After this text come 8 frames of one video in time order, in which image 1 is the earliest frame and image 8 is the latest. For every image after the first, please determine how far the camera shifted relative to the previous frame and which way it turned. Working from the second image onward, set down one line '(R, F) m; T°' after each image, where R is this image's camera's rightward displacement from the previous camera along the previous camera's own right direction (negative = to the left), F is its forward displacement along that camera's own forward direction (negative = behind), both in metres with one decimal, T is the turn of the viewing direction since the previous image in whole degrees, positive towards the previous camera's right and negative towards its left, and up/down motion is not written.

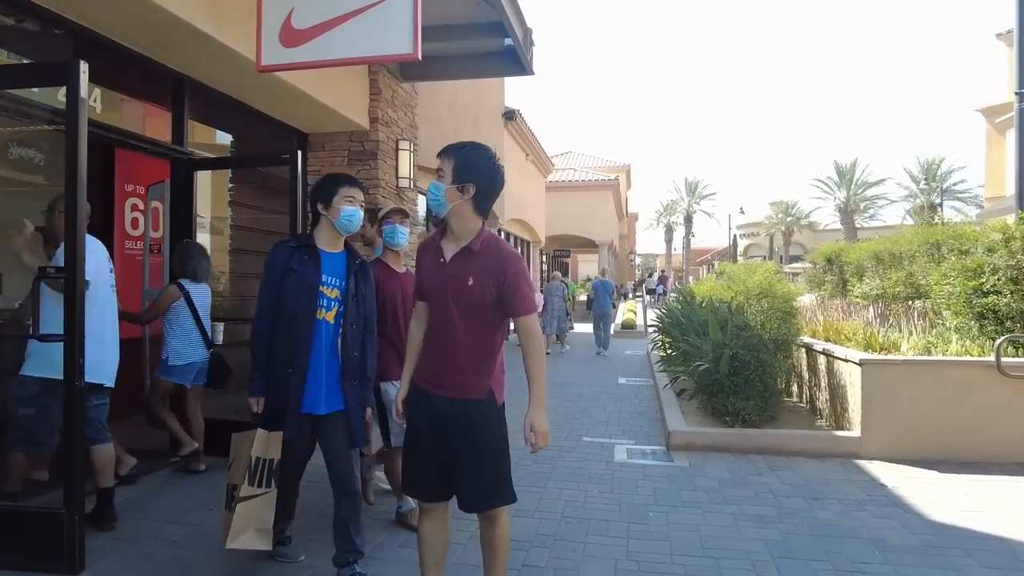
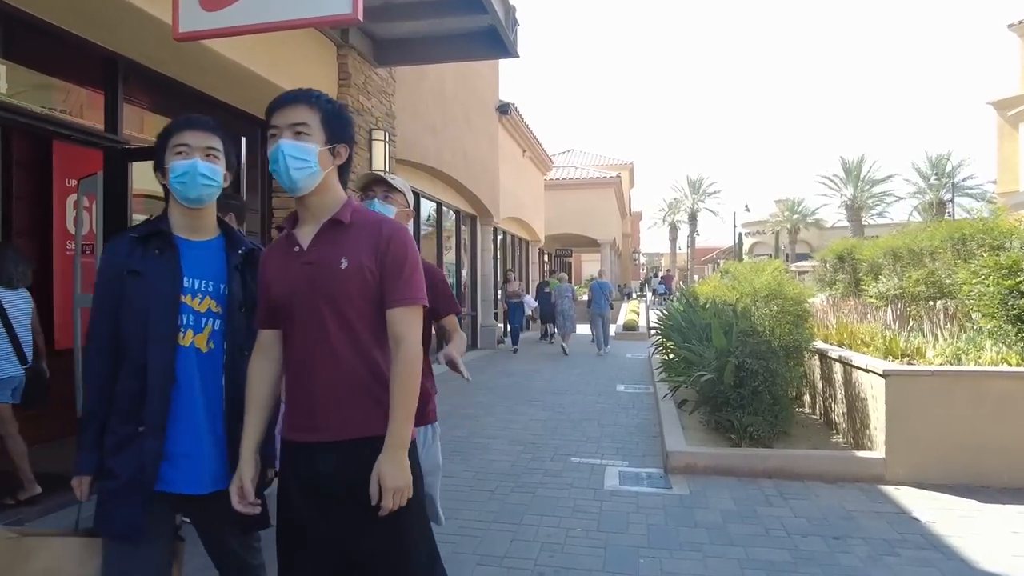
(+0.2, +0.7) m; 0°
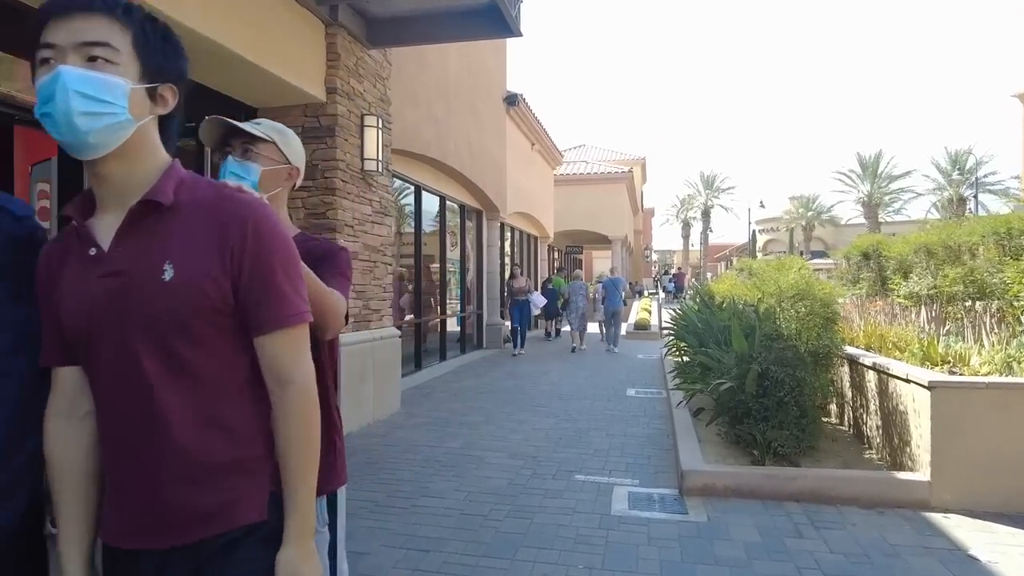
(+0.1, +0.5) m; -1°
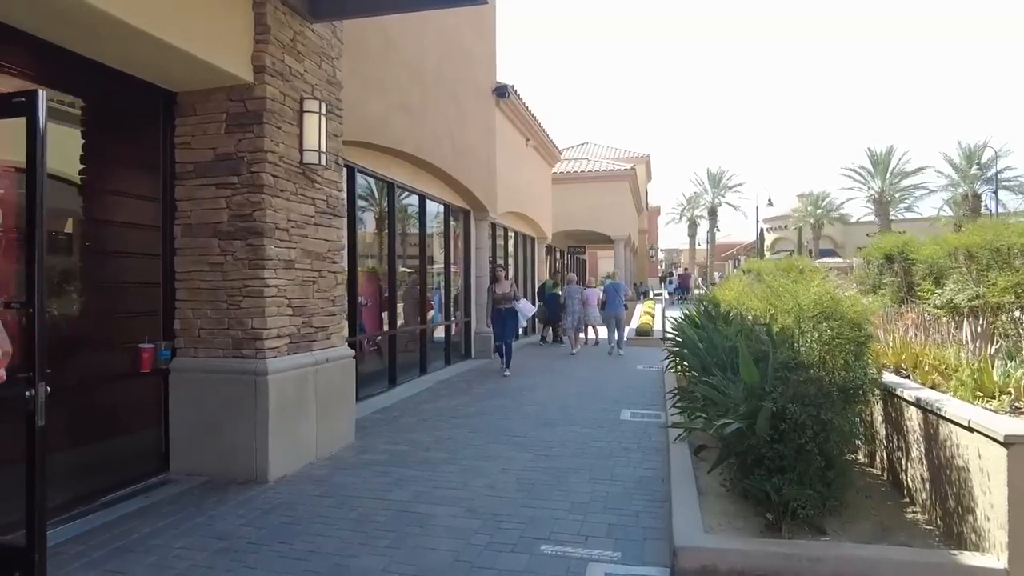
(+0.4, +1.1) m; -1°
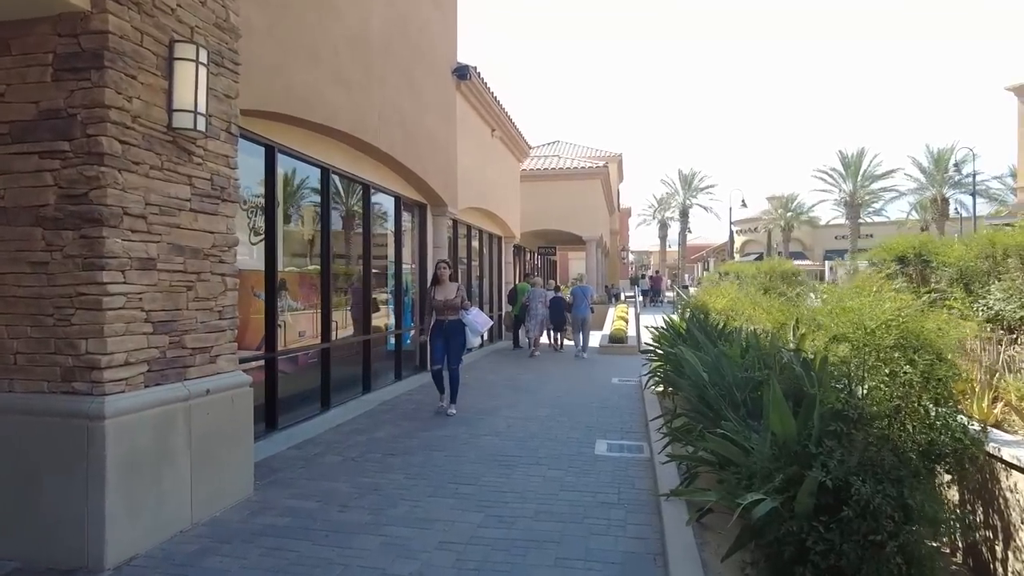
(+0.2, +1.5) m; +2°
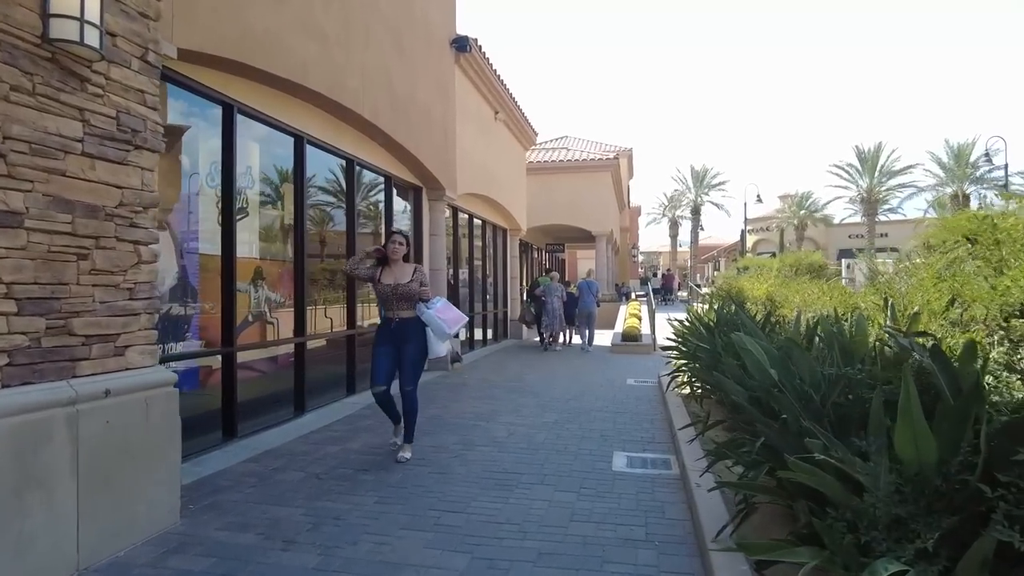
(+0.1, +1.2) m; -1°
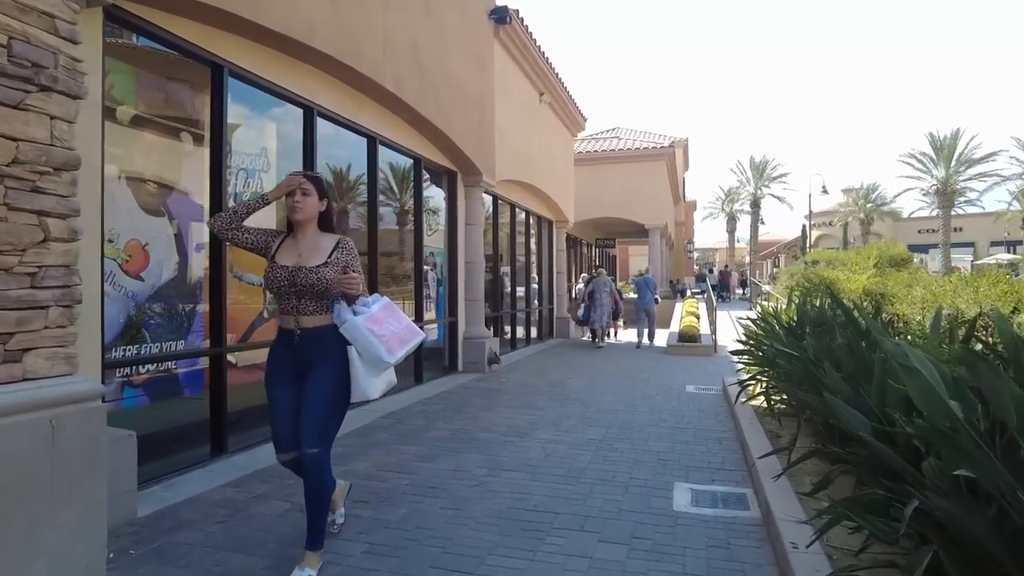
(+0.1, +1.1) m; -4°
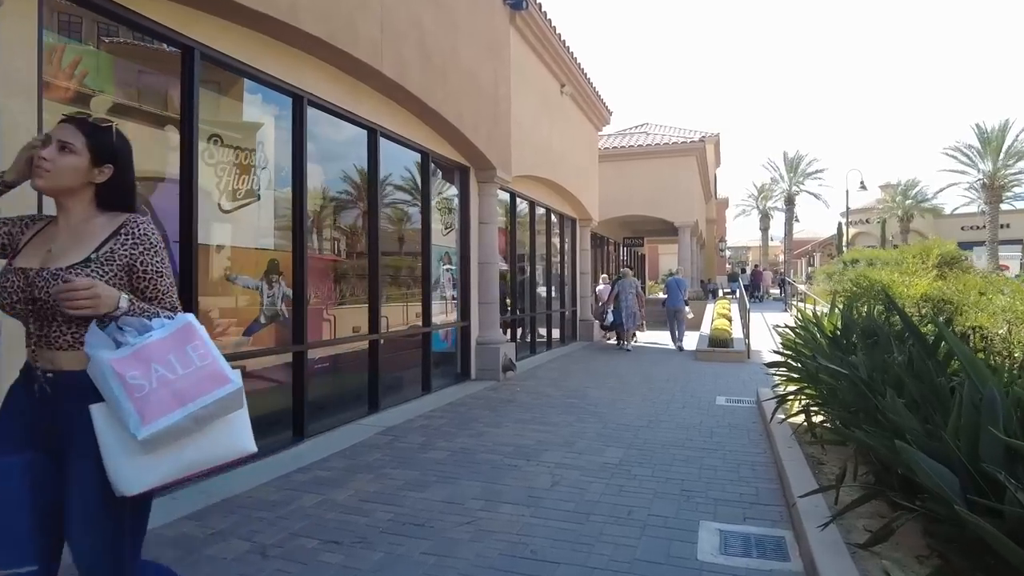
(+0.2, +0.7) m; -3°
